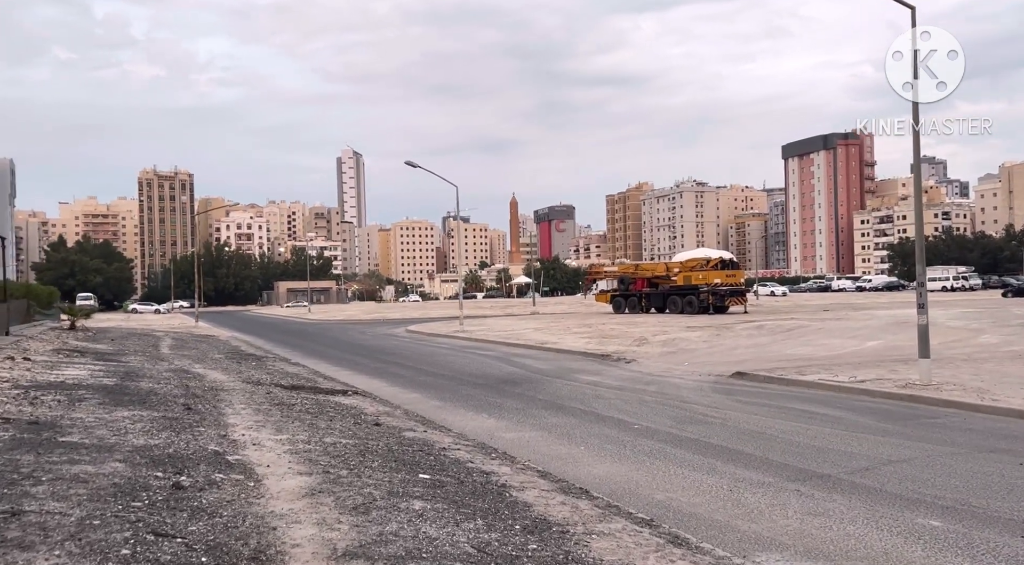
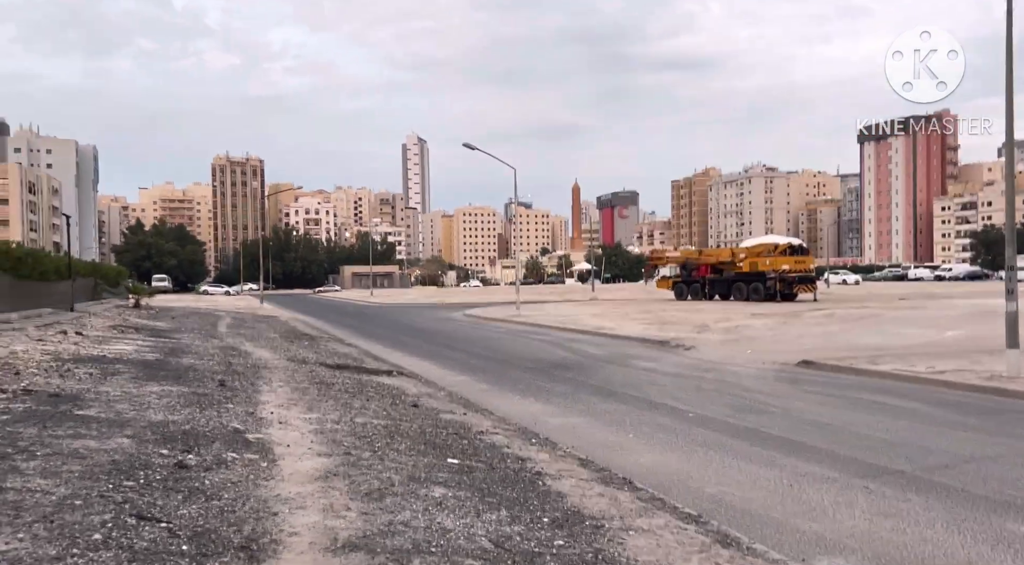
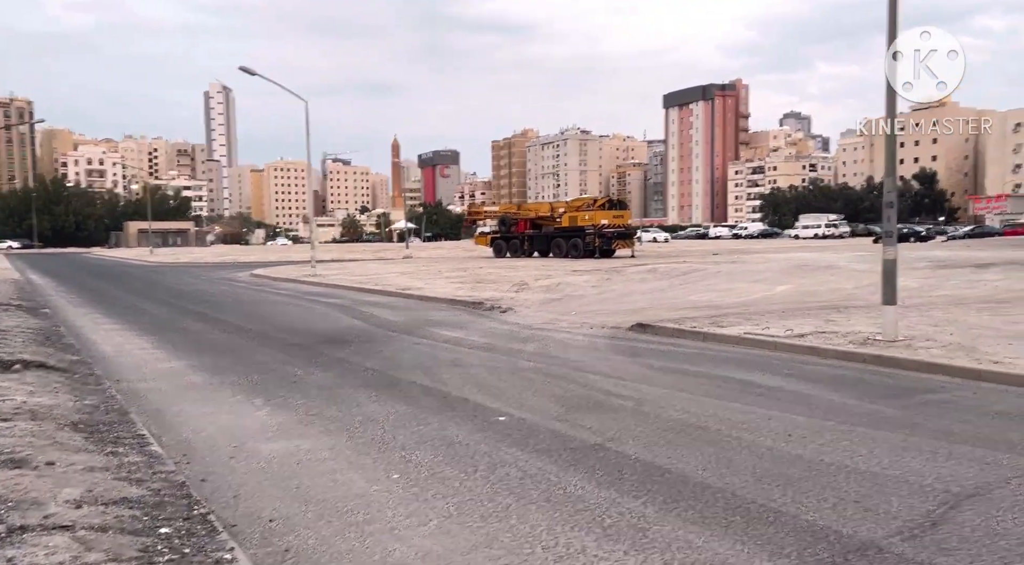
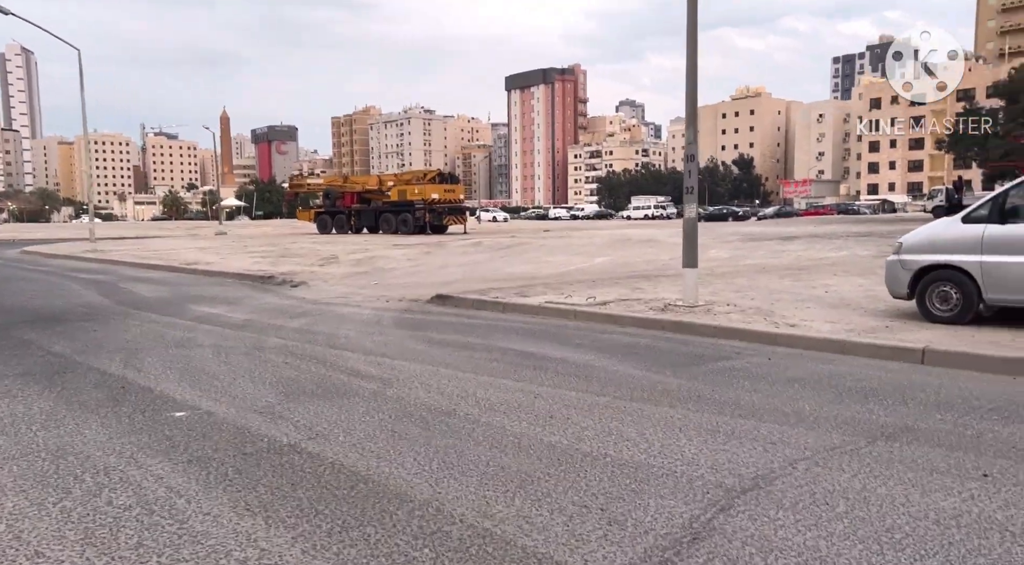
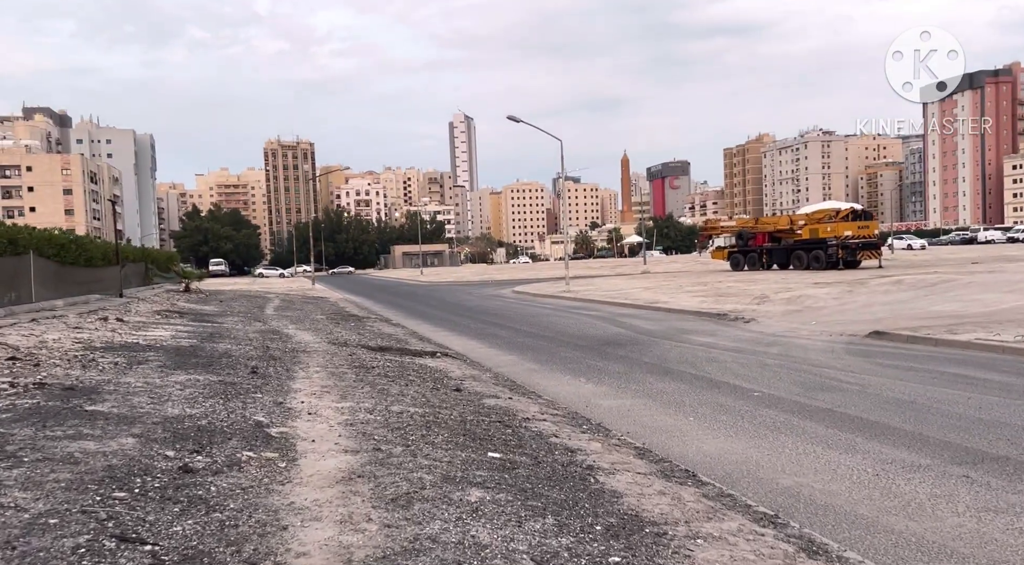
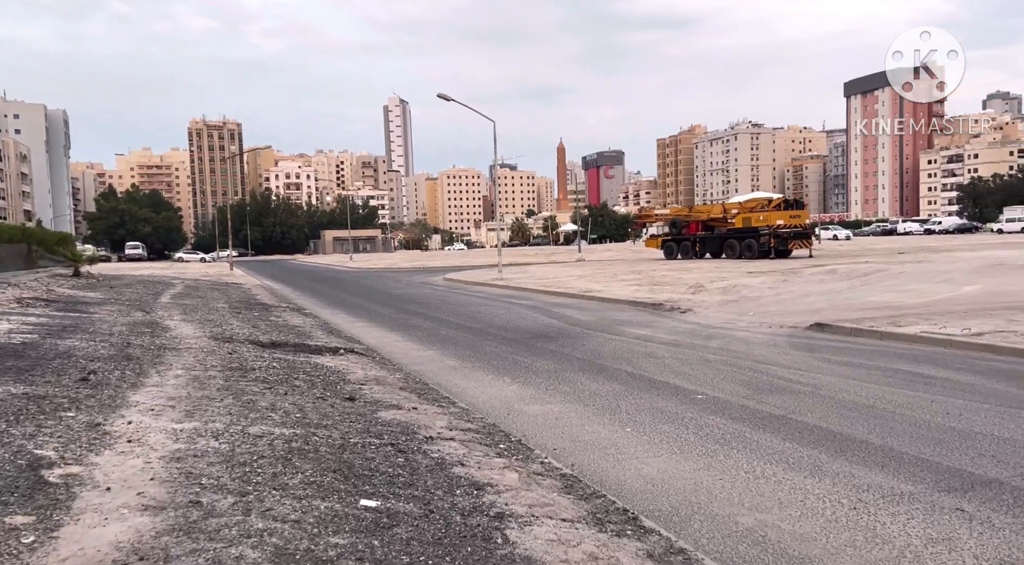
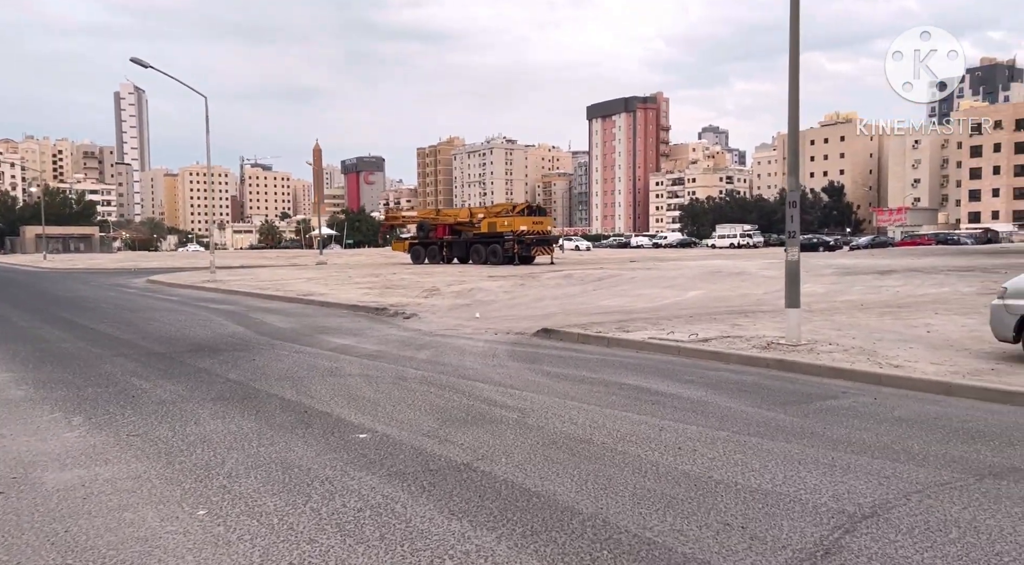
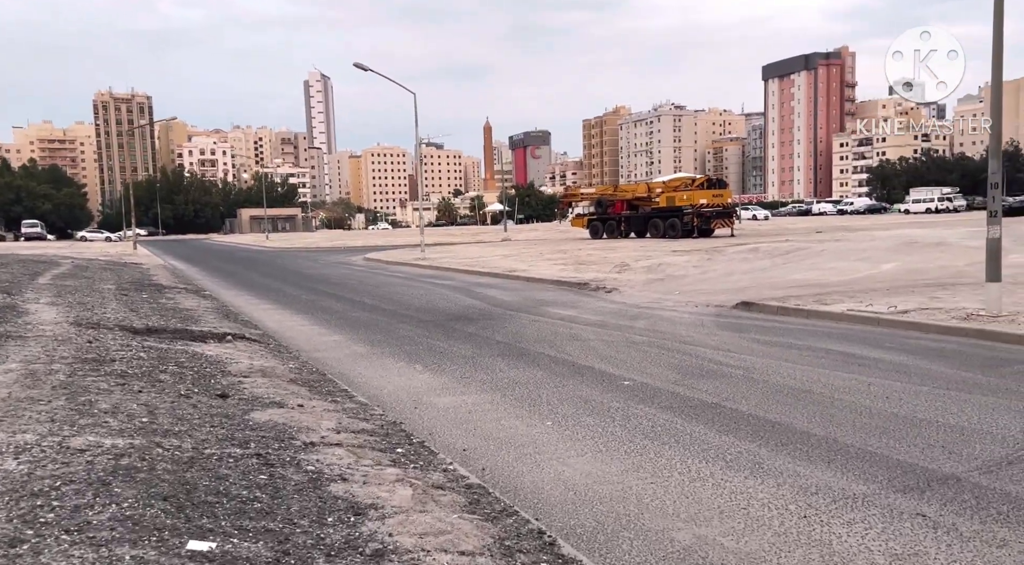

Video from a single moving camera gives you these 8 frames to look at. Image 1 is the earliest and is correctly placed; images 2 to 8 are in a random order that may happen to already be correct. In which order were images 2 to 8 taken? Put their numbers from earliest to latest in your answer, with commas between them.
2, 5, 6, 8, 3, 7, 4
